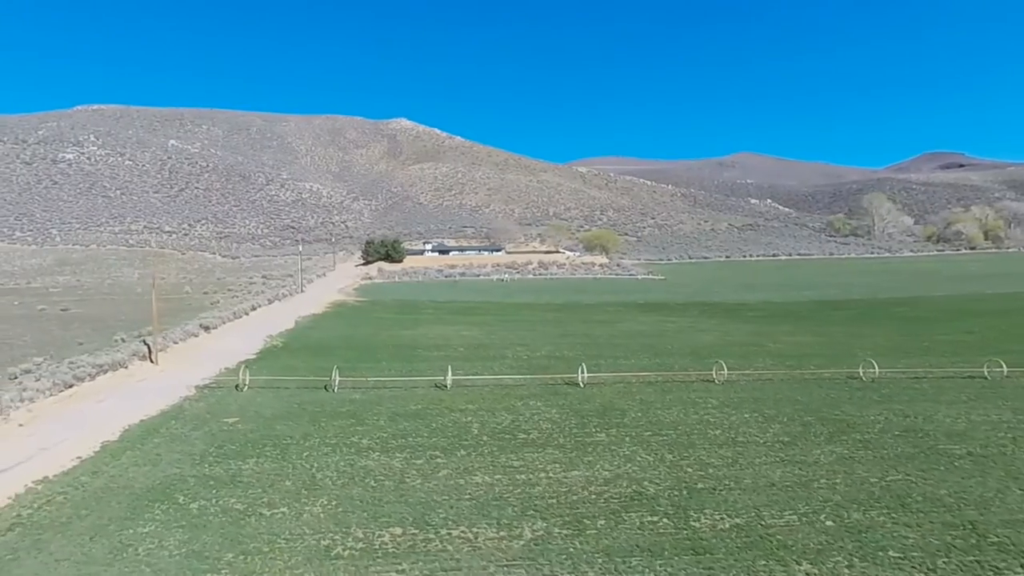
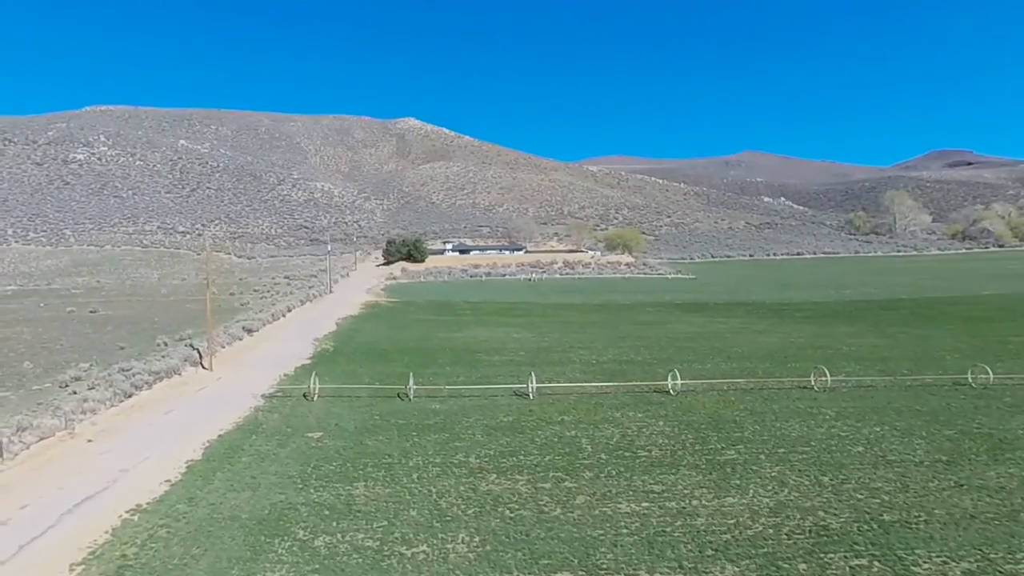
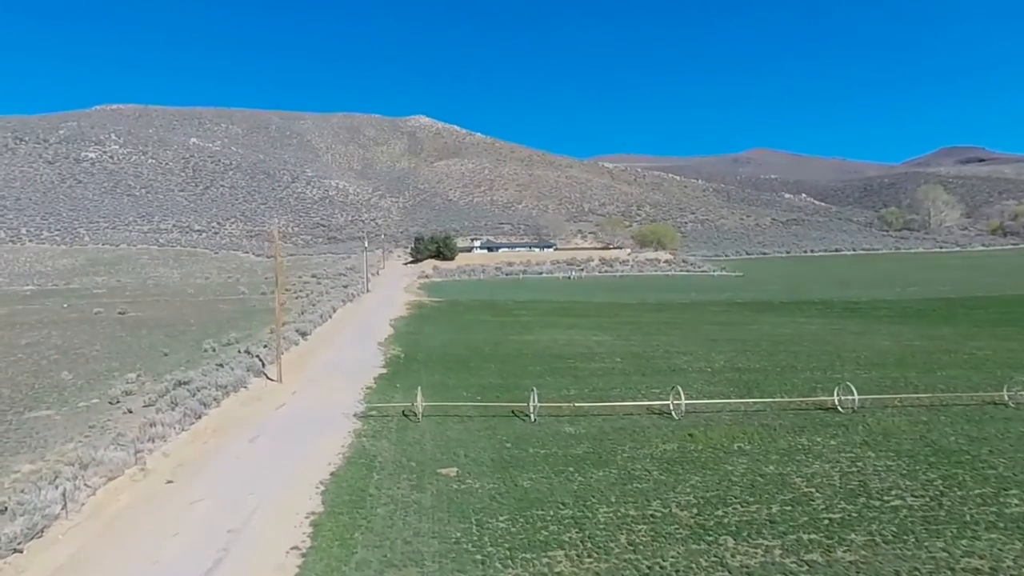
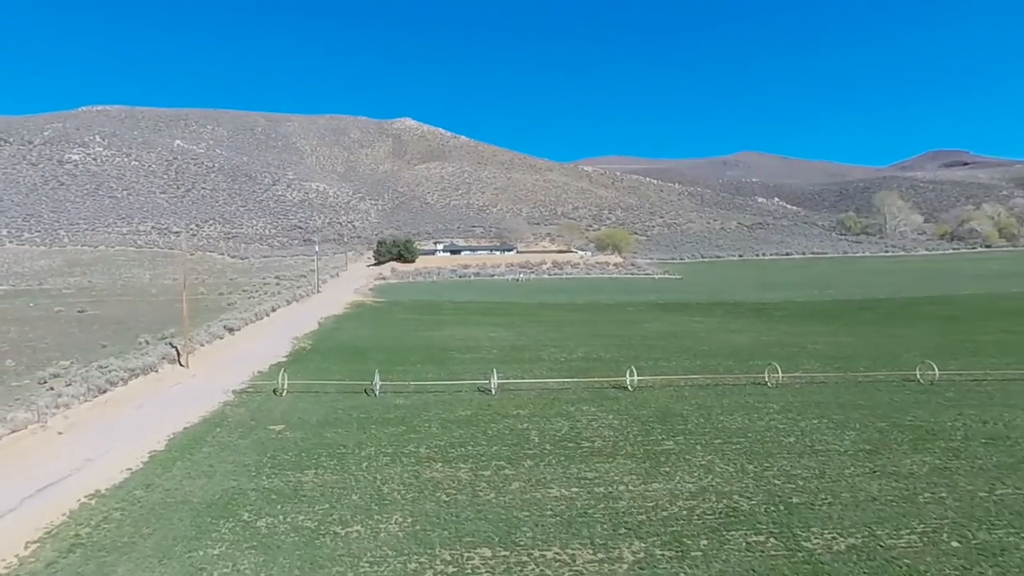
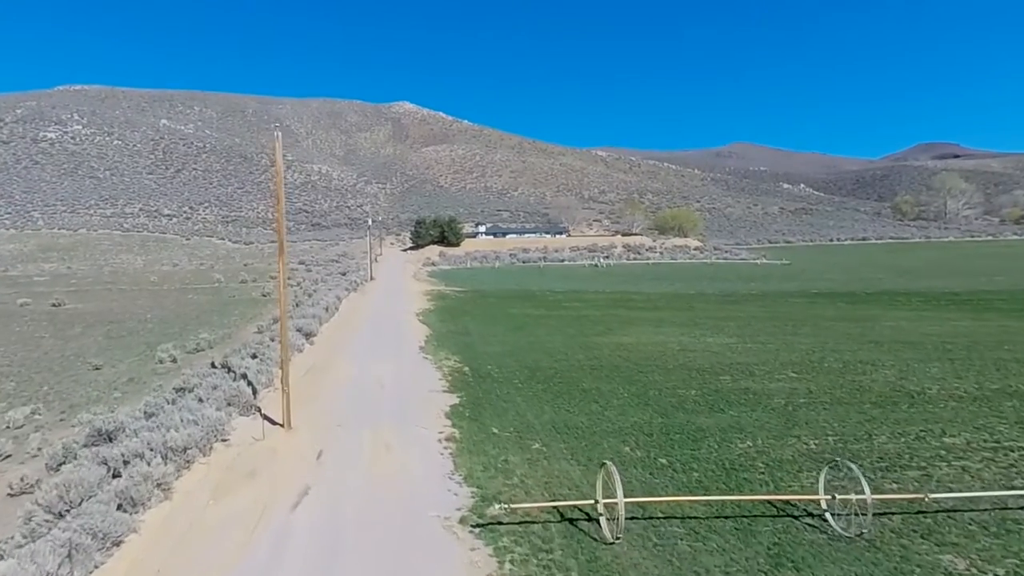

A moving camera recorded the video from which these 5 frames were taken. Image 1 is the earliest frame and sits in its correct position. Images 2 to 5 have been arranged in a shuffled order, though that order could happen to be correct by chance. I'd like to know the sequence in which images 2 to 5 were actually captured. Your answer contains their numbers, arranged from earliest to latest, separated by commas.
4, 2, 3, 5
